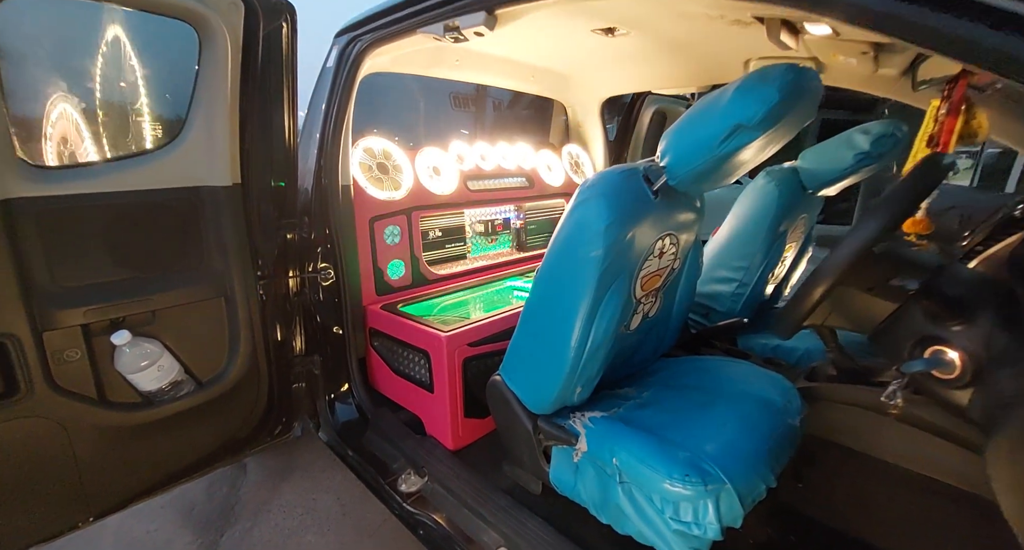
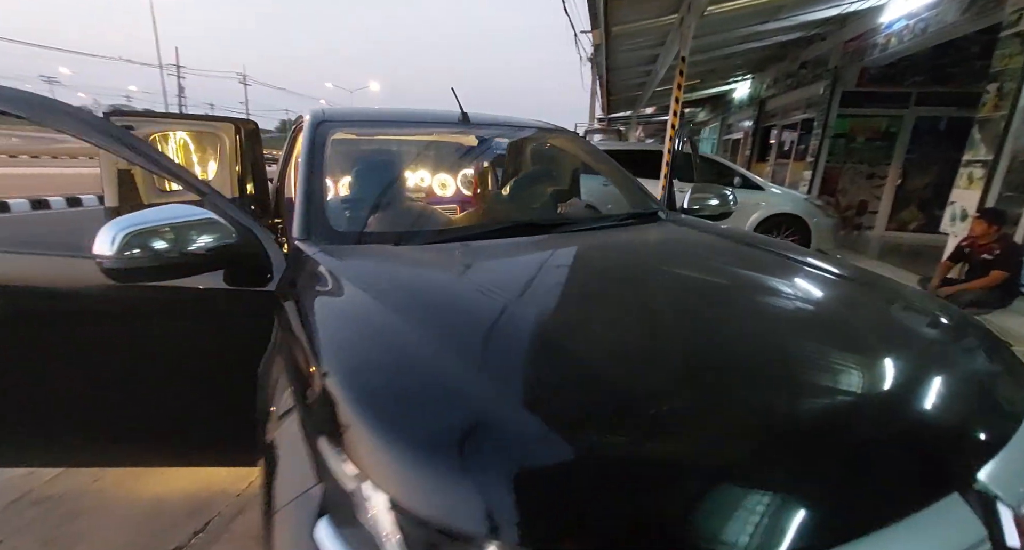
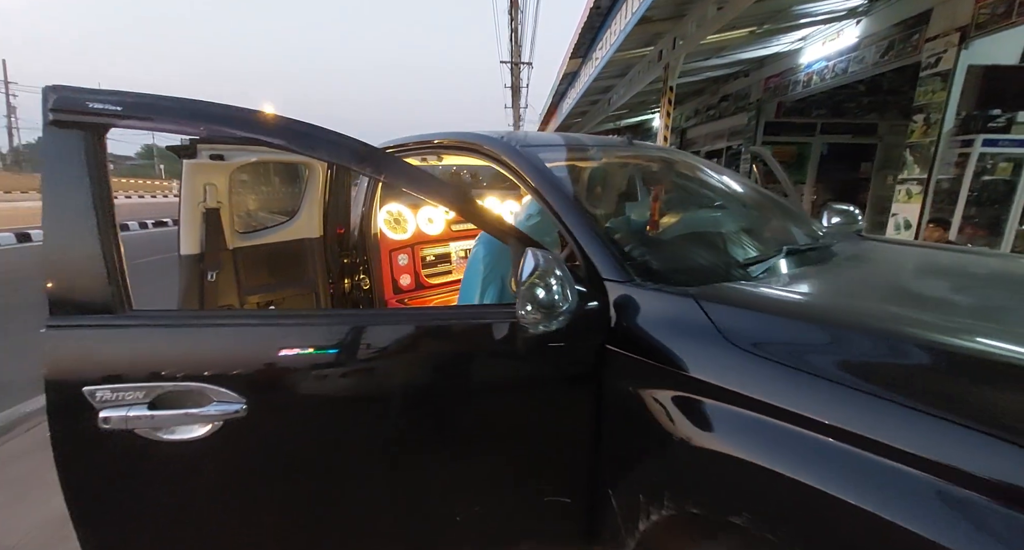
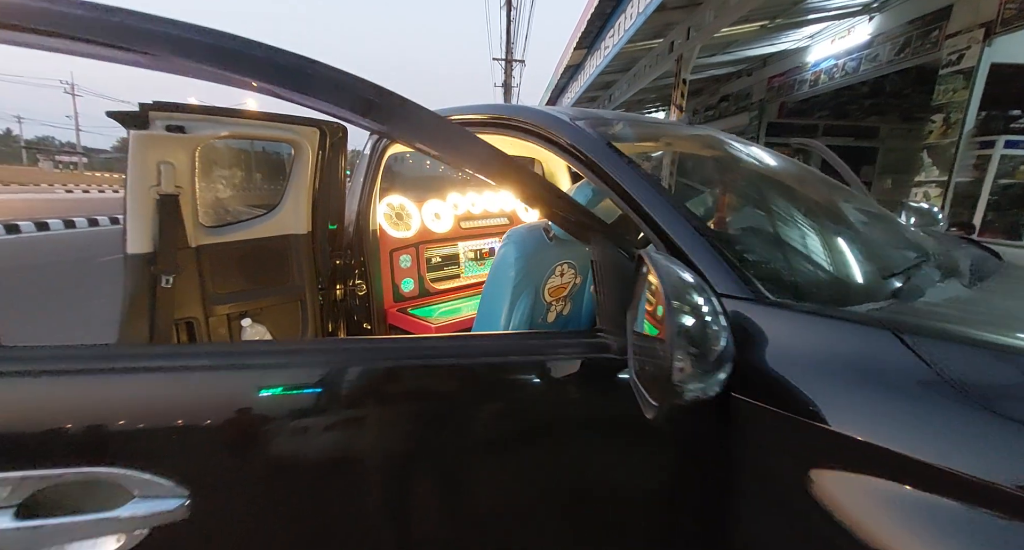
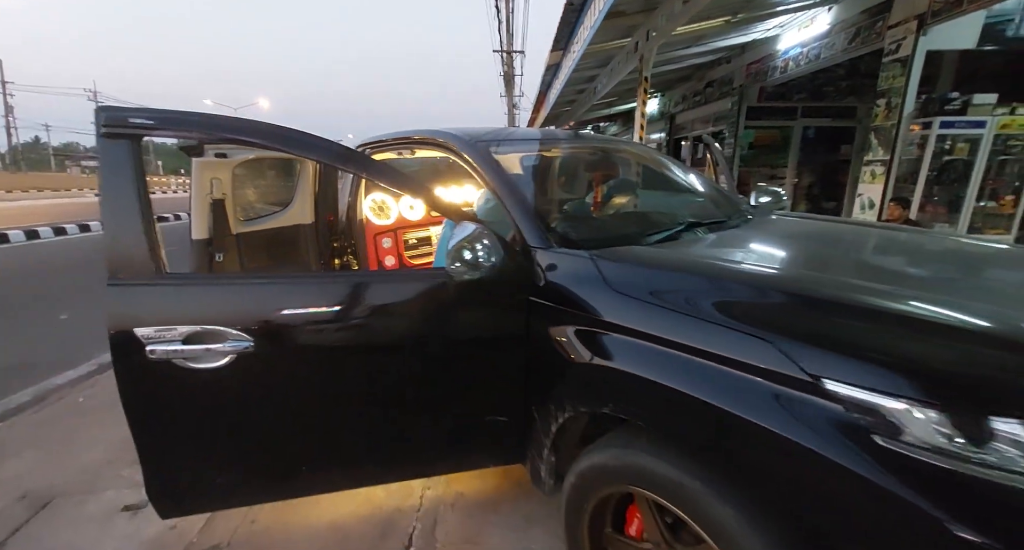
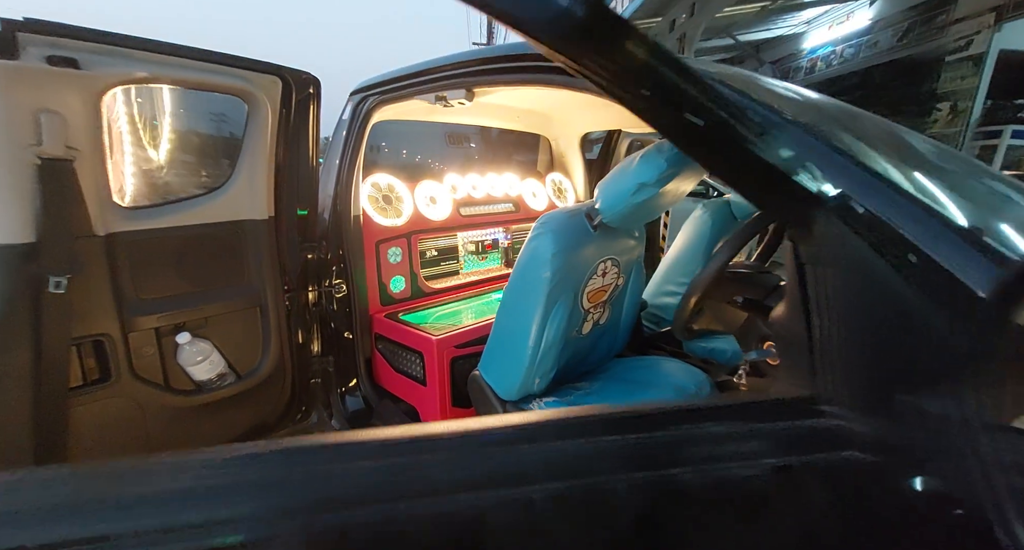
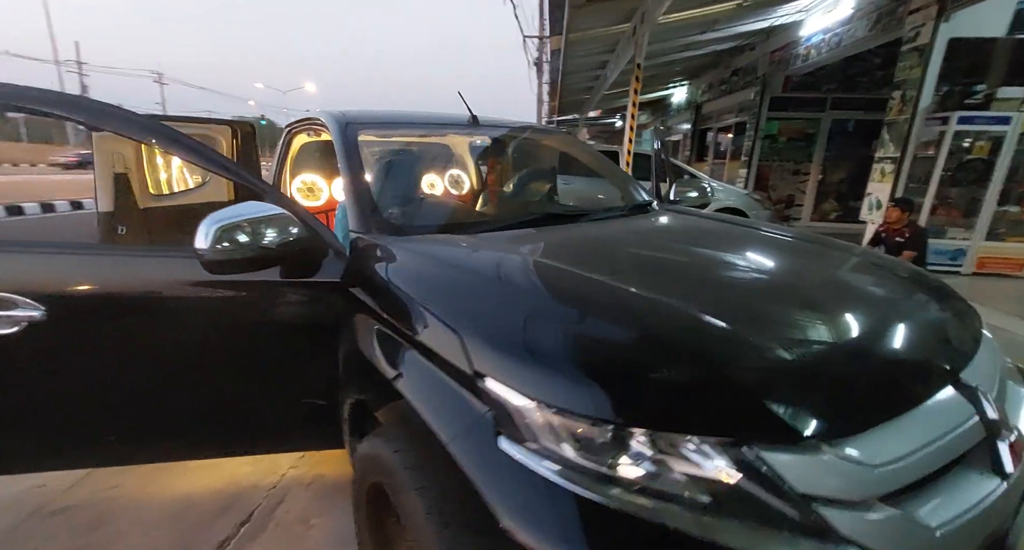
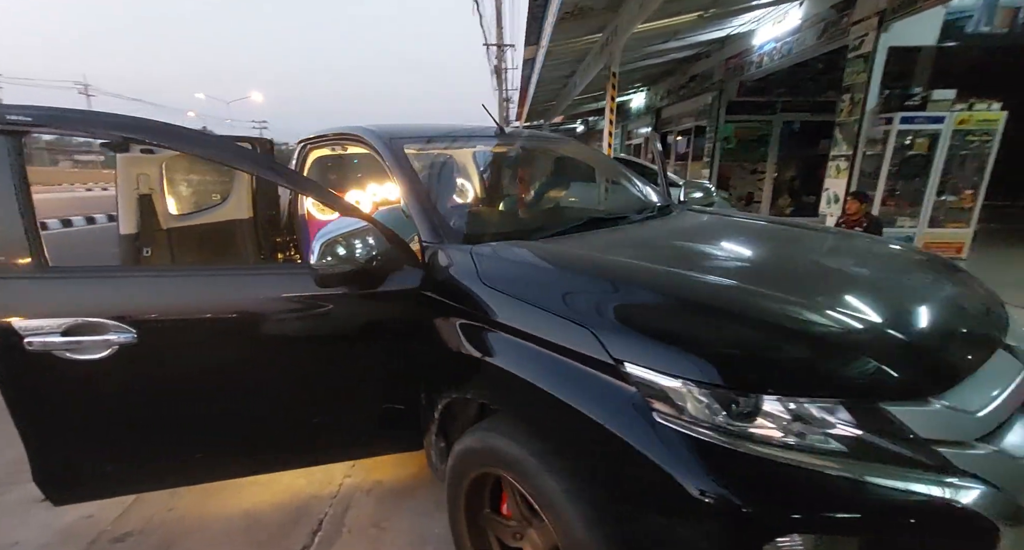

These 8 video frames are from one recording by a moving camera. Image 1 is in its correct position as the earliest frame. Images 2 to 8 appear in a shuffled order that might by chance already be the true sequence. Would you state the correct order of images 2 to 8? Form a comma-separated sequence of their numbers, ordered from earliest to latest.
6, 4, 3, 5, 8, 7, 2
